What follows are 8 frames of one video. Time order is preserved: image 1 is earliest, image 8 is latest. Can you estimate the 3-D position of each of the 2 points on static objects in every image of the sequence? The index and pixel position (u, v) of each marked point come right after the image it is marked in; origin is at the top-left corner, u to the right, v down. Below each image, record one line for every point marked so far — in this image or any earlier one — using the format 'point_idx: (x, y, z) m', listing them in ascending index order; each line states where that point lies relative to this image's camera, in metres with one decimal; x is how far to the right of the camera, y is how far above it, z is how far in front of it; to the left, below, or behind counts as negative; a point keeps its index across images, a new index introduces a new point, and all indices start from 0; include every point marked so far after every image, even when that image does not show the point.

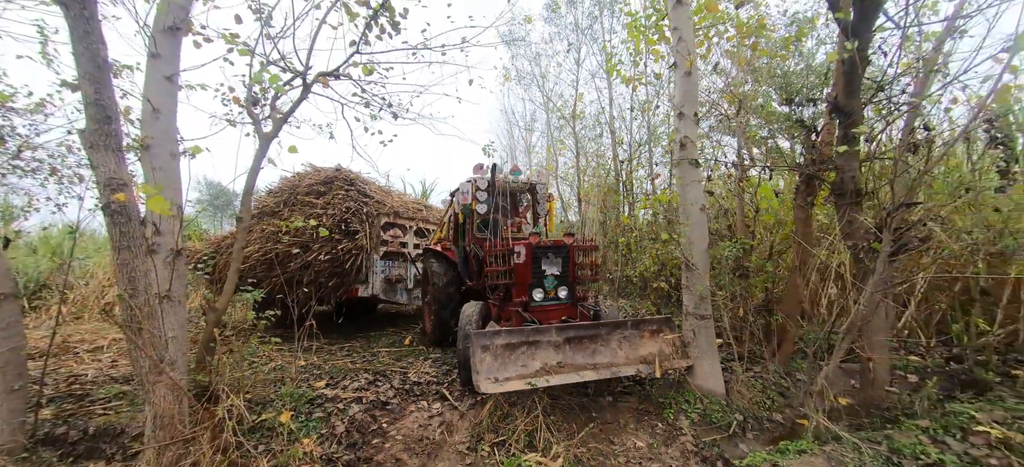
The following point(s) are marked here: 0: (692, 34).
0: (+1.4, +1.5, +2.8) m
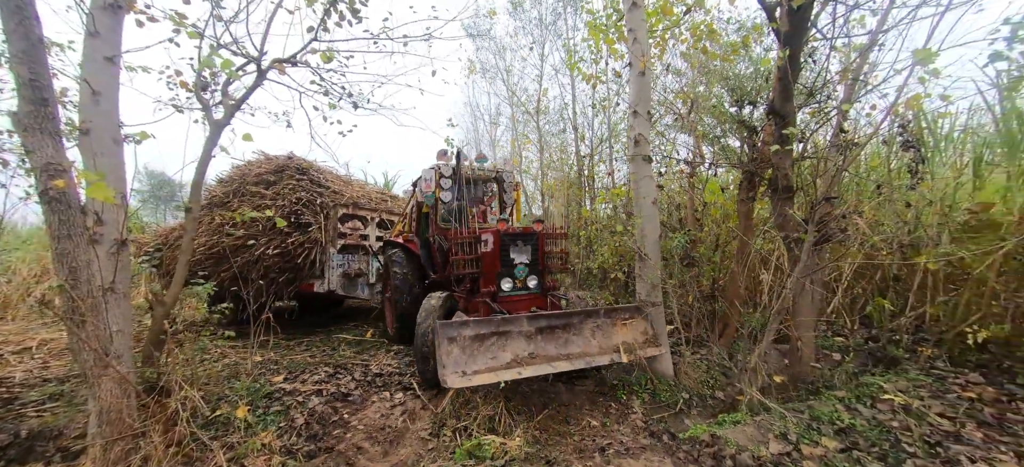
0: (+1.1, +1.6, +3.0) m
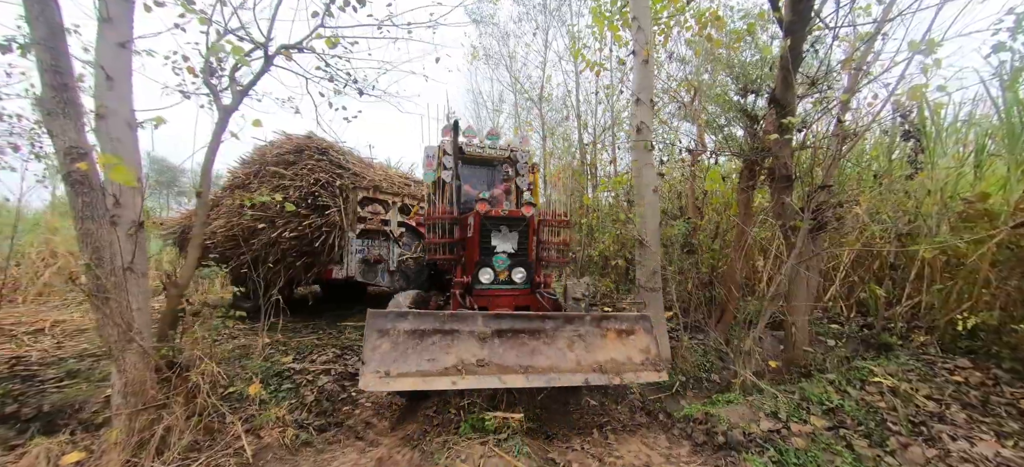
0: (+1.1, +1.7, +3.0) m
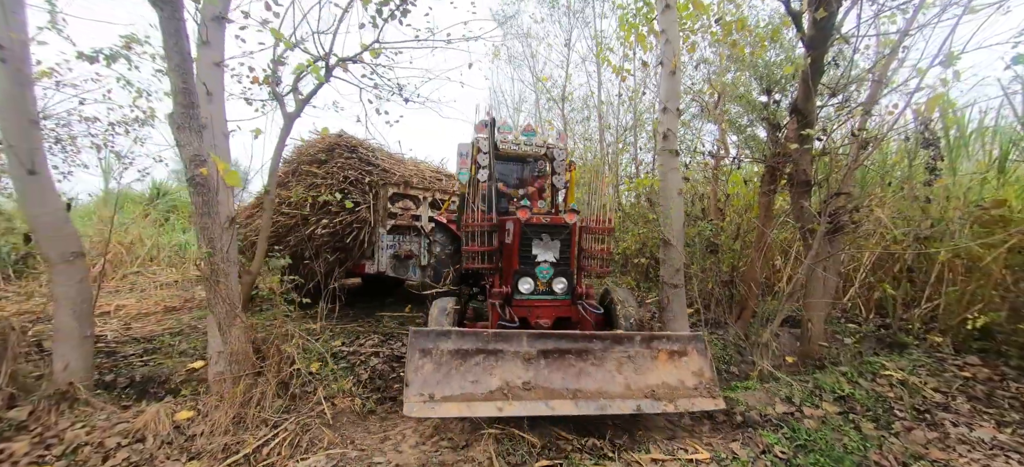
0: (+1.4, +1.7, +3.2) m
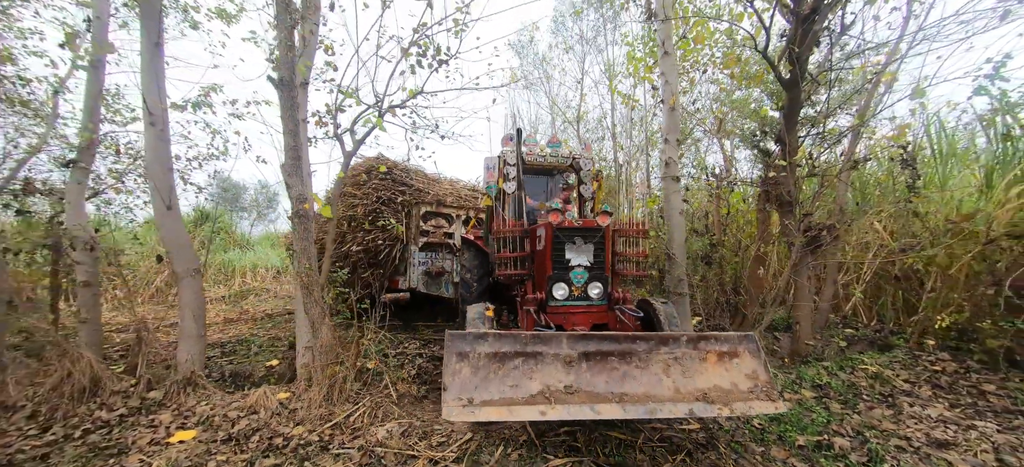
0: (+1.6, +1.5, +3.7) m
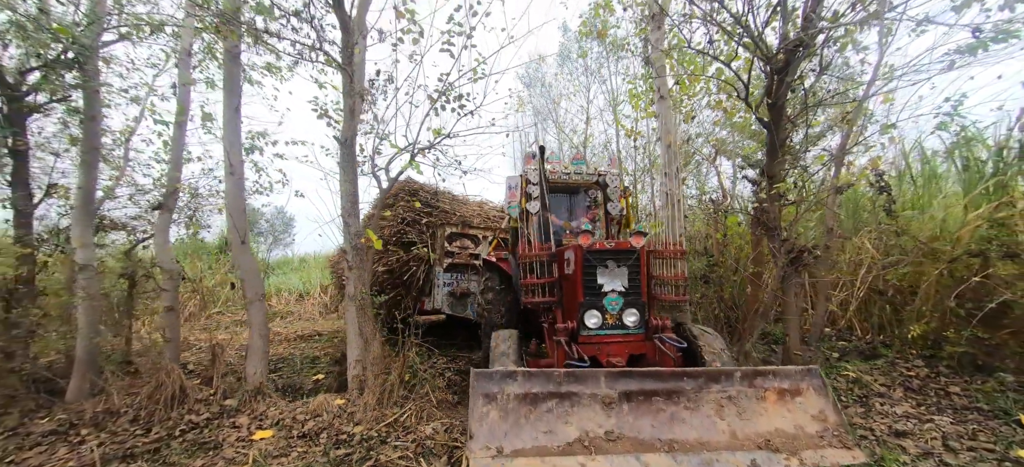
0: (+1.8, +1.3, +4.2) m
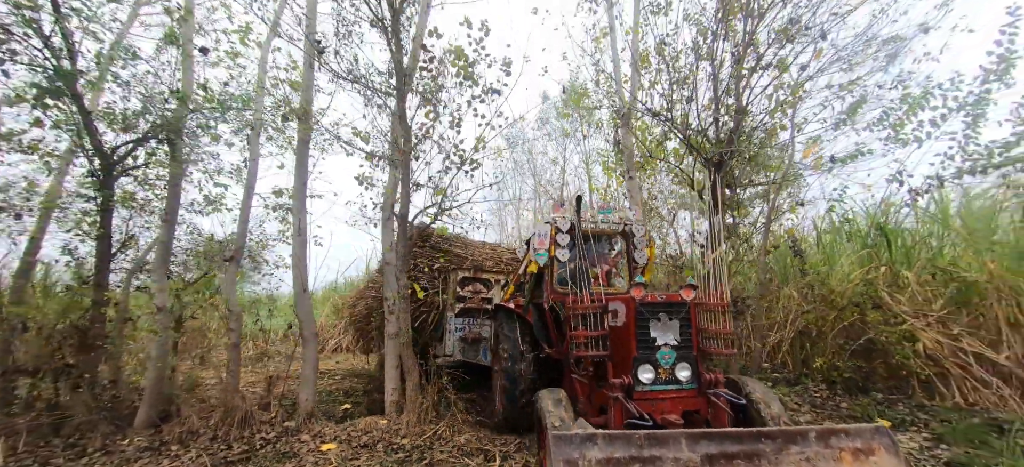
0: (+1.8, +0.5, +5.4) m
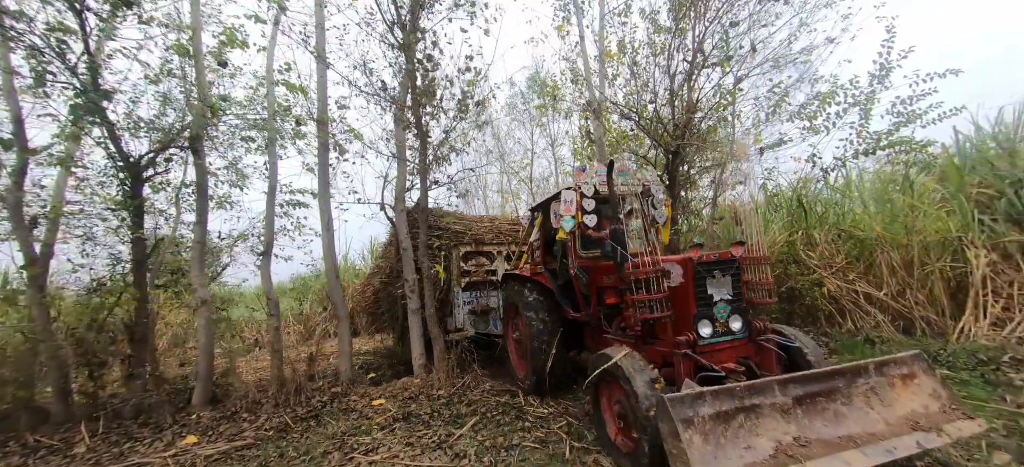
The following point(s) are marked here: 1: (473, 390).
0: (+1.7, +0.9, +6.4) m
1: (-0.4, -1.8, +4.2) m
